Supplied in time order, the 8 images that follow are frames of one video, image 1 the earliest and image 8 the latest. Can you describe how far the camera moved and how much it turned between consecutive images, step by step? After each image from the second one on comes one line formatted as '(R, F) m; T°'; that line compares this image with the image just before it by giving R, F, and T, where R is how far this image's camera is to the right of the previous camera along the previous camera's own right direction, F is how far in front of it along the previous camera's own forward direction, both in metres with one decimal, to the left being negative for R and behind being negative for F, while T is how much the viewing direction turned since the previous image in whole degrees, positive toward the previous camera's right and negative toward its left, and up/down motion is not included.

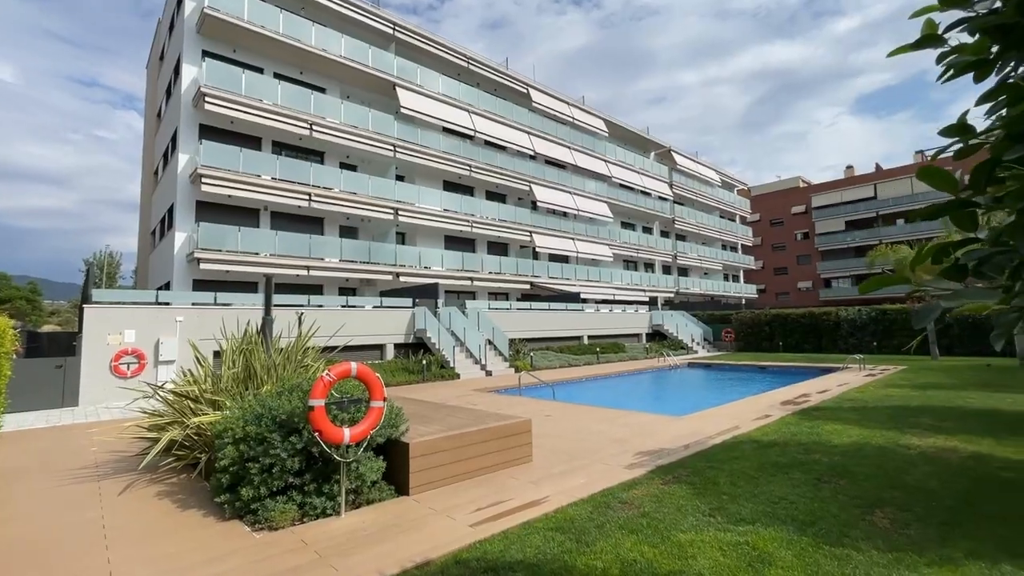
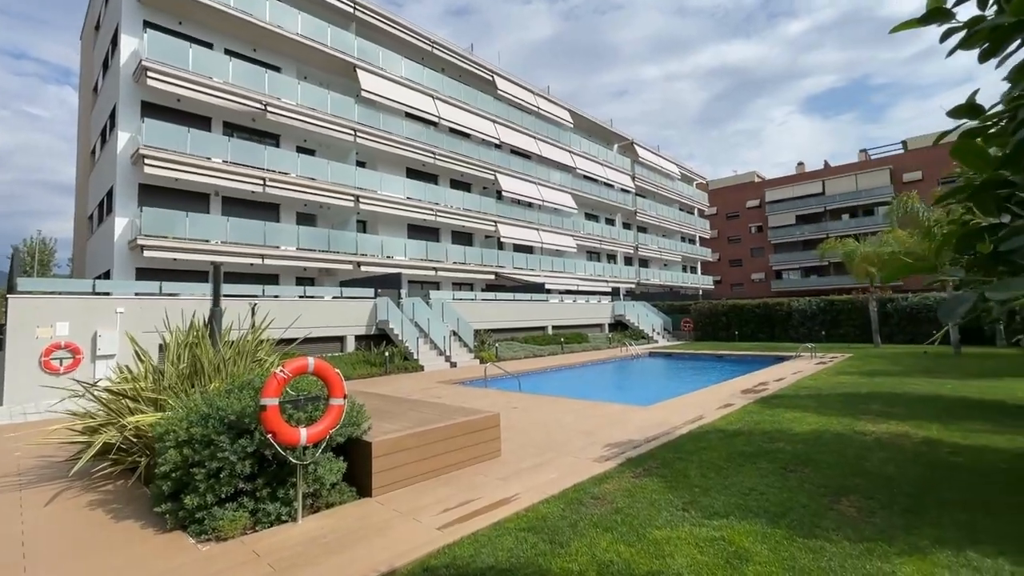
(-0.1, +0.2) m; +4°
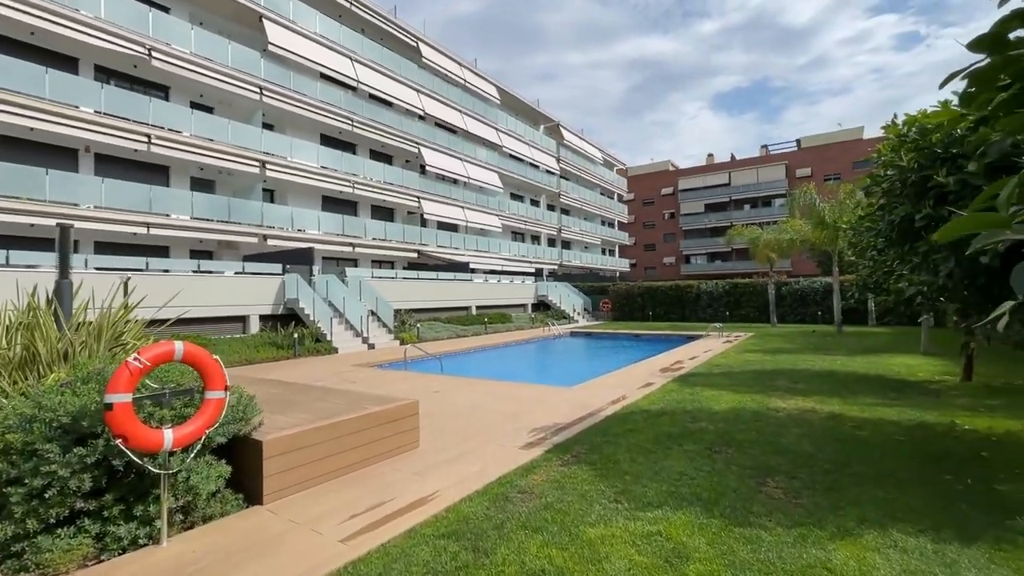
(0.0, +0.5) m; +9°
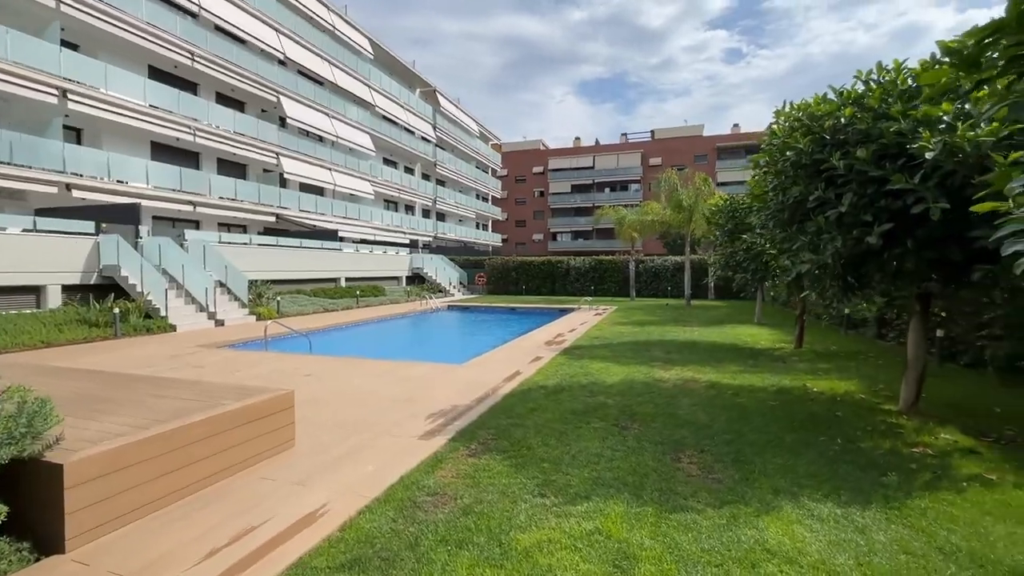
(-0.3, +0.7) m; +15°
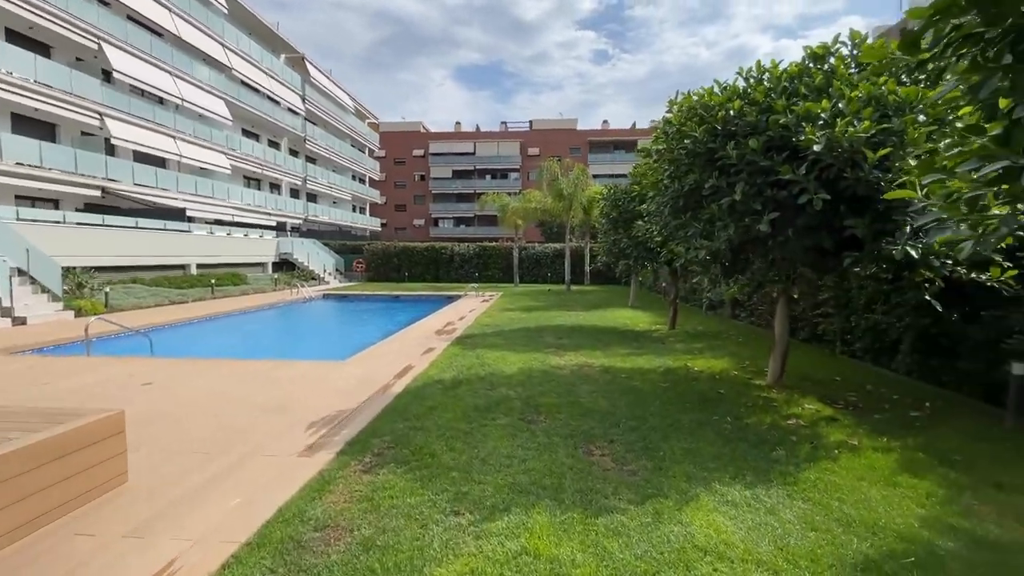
(-0.2, +0.5) m; +14°
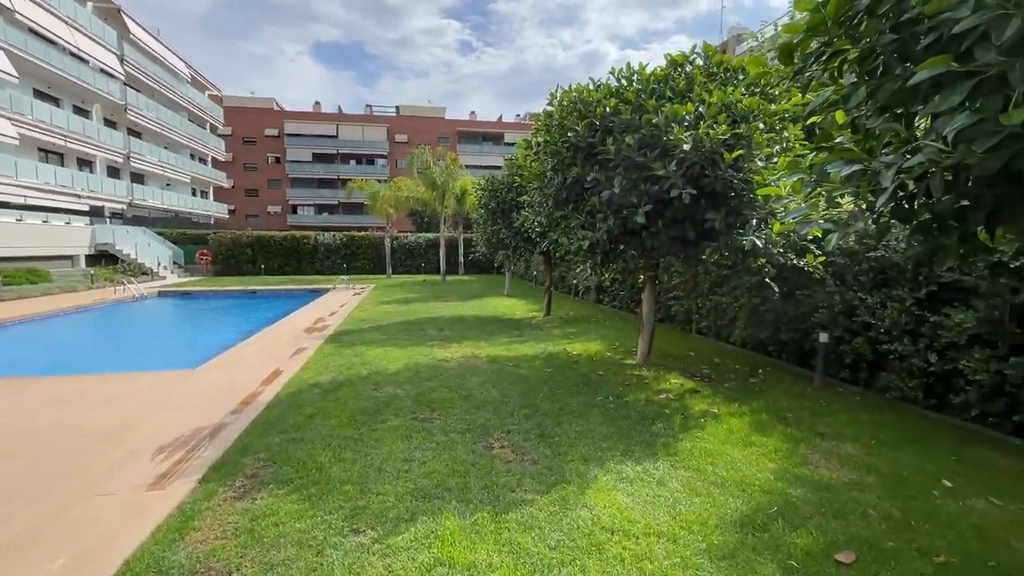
(-0.2, +0.2) m; +15°
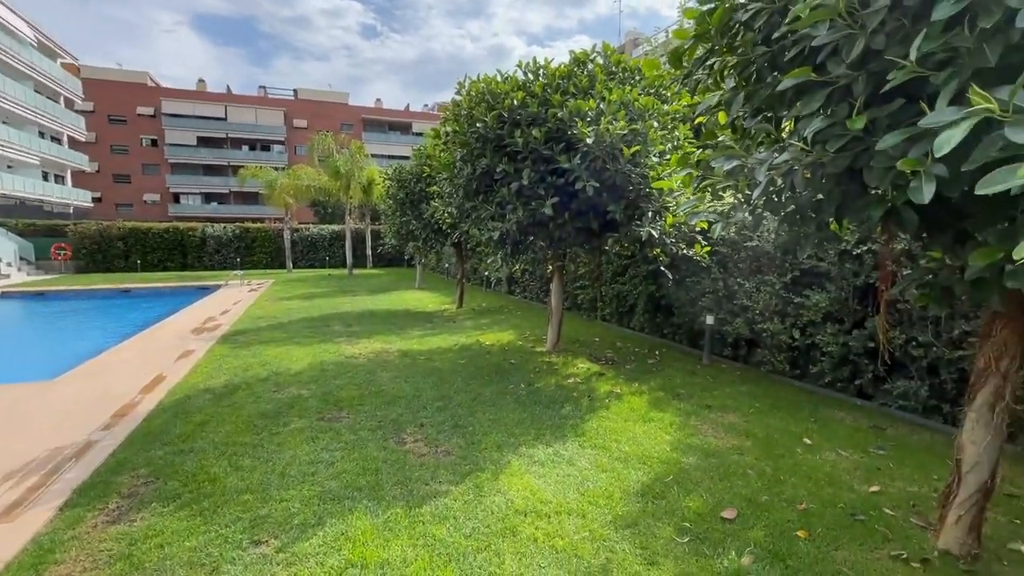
(0.0, 0.0) m; +10°
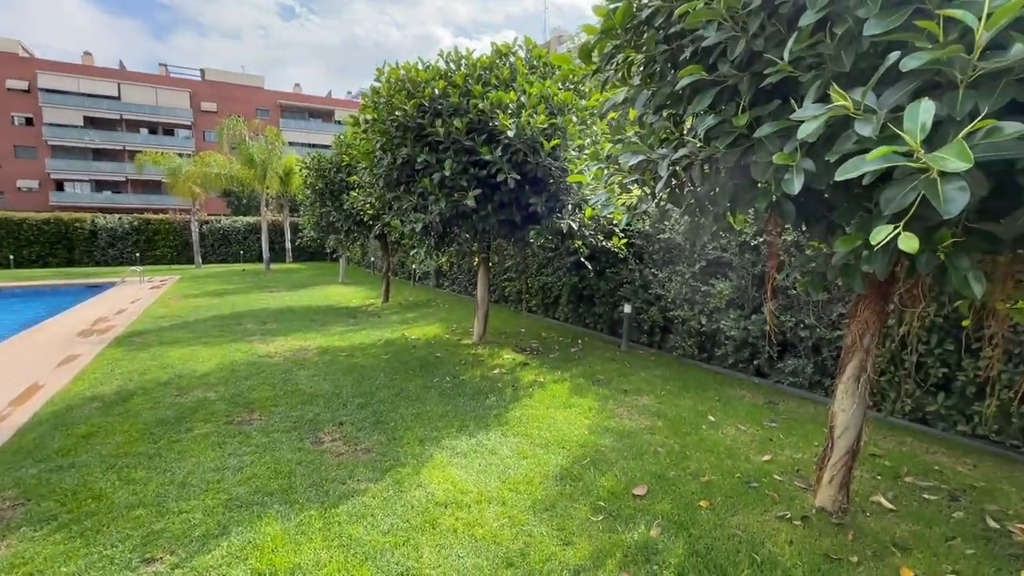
(+0.1, 0.0) m; +8°
